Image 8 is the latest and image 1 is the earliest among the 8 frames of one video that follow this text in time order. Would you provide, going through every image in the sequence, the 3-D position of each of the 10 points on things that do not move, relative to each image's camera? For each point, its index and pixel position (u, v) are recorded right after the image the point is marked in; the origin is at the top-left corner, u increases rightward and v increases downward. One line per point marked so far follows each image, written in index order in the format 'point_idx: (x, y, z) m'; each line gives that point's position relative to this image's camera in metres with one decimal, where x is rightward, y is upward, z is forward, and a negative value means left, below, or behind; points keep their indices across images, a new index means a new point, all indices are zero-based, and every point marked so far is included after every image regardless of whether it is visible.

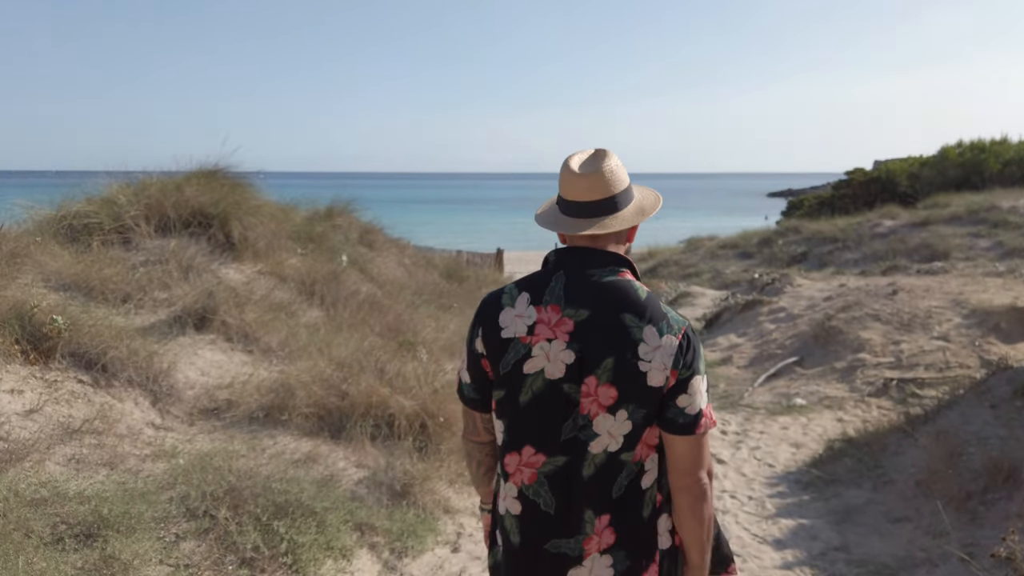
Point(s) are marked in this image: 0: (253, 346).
0: (-1.9, -0.4, +5.7) m
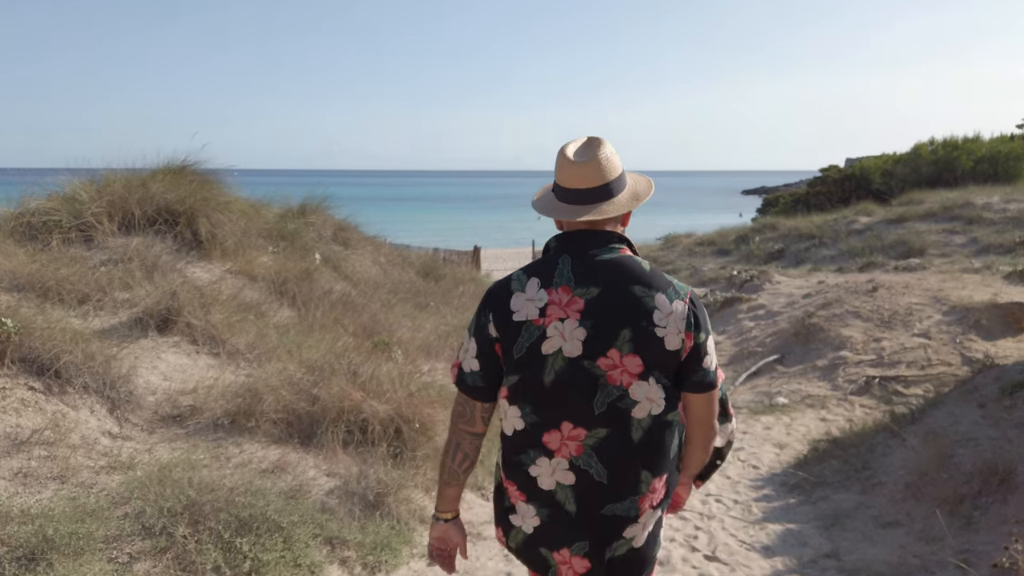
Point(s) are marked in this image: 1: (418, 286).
0: (-2.1, -0.4, +5.4) m
1: (-1.4, 0.0, +11.7) m
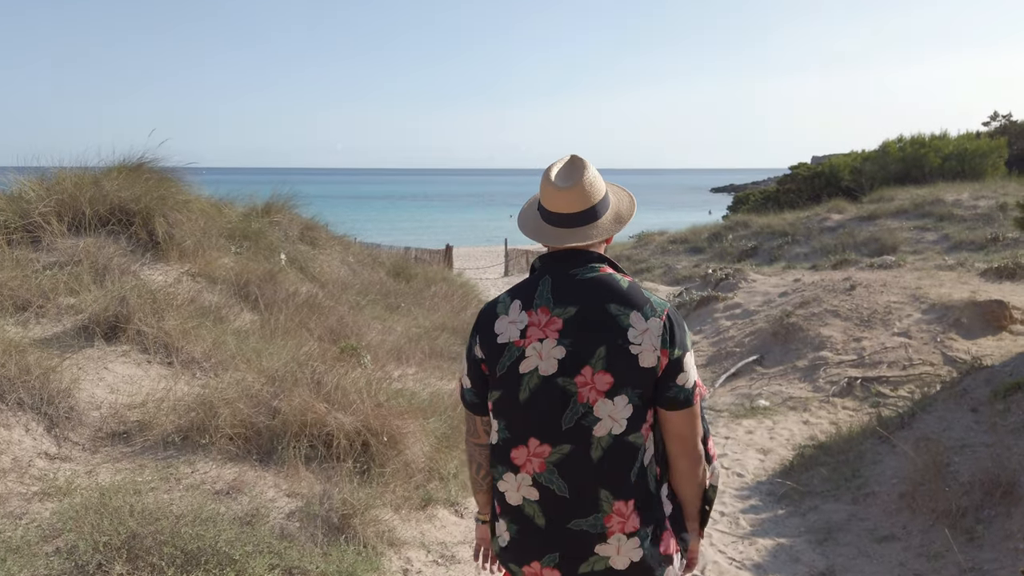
0: (-2.2, -0.5, +5.1) m
1: (-1.8, 0.0, +11.3) m
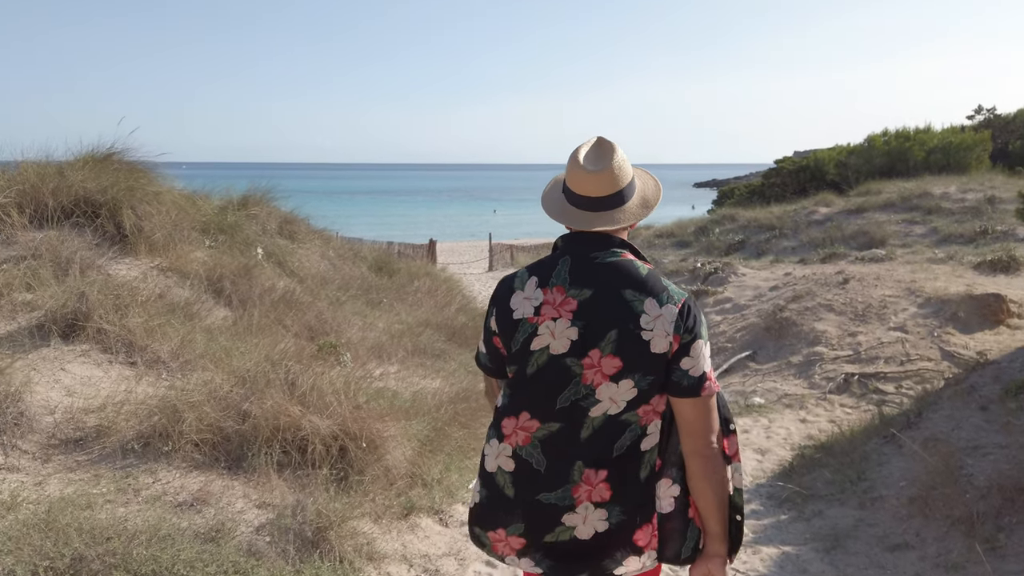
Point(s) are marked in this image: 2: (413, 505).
0: (-2.3, -0.4, +4.8) m
1: (-2.0, +0.1, +11.0) m
2: (-0.5, -1.1, +4.0) m
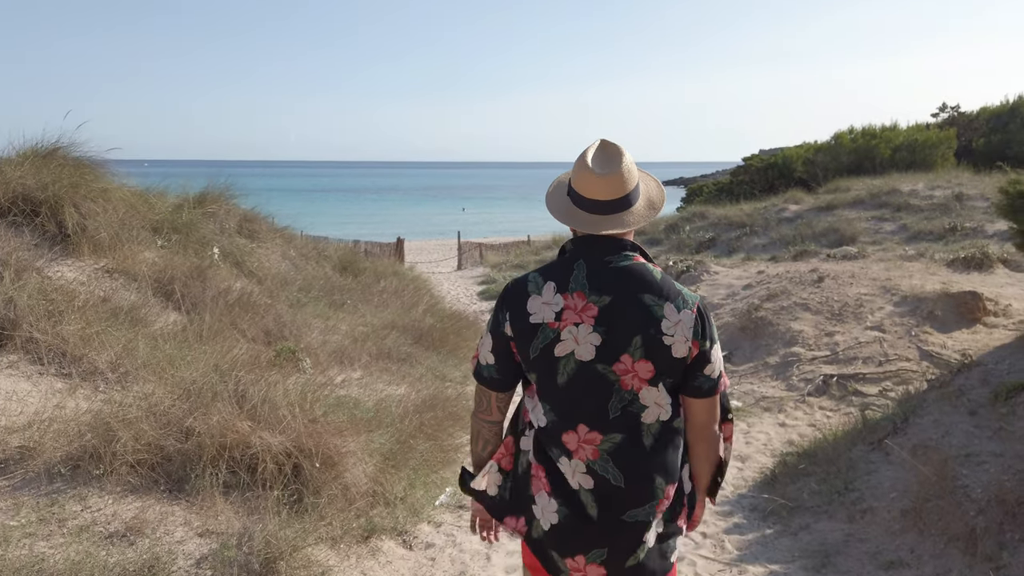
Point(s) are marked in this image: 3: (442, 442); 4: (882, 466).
0: (-2.5, -0.5, +4.4) m
1: (-2.5, +0.1, +10.6) m
2: (-0.7, -1.2, +3.7) m
3: (-0.4, -1.0, +5.0) m
4: (+2.1, -1.0, +4.3) m
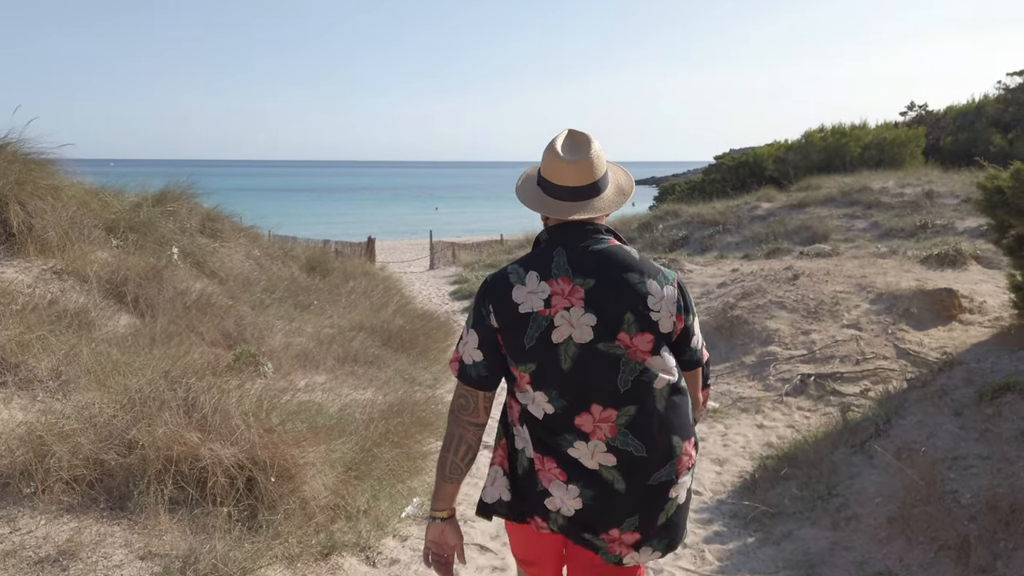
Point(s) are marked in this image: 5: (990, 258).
0: (-2.6, -0.5, +4.1) m
1: (-2.9, +0.1, +10.3) m
2: (-0.8, -1.2, +3.5) m
3: (-0.6, -1.0, +4.7) m
4: (+1.9, -1.0, +4.2) m
5: (+5.9, +0.4, +9.6) m
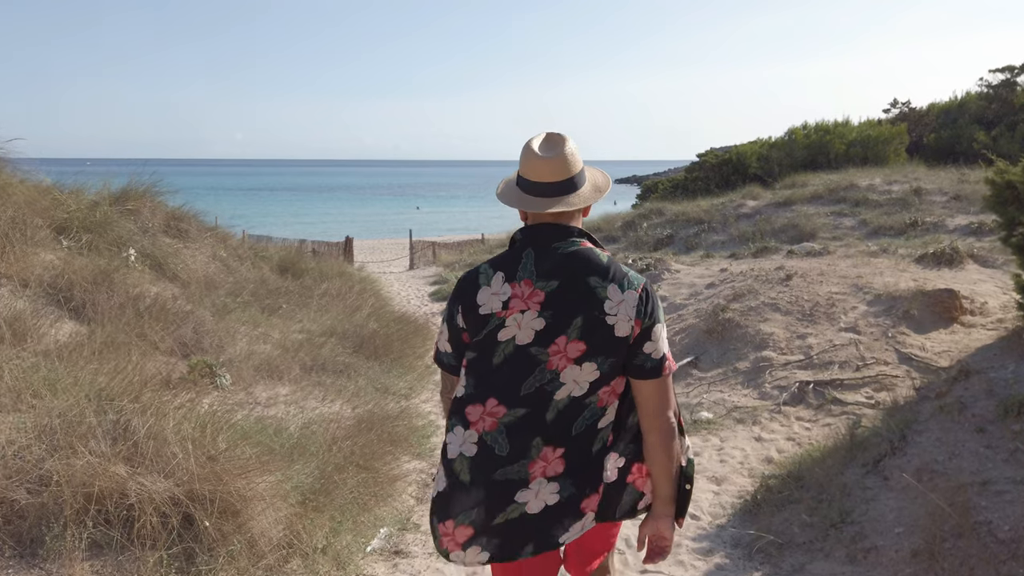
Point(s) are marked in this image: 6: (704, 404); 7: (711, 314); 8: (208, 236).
0: (-2.8, -0.5, +3.6) m
1: (-3.1, +0.1, +9.8) m
2: (-0.9, -1.2, +3.0) m
3: (-0.7, -1.0, +4.3) m
4: (+1.8, -1.0, +3.8) m
5: (+5.7, +0.4, +9.3) m
6: (+1.6, -0.9, +6.4) m
7: (+2.1, -0.3, +8.0) m
8: (-4.4, +0.8, +11.2) m
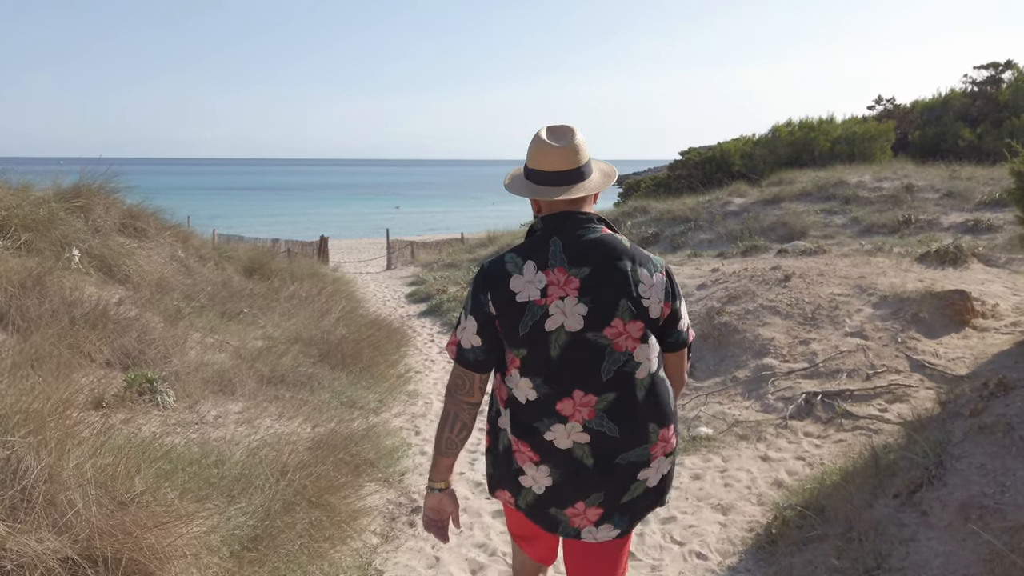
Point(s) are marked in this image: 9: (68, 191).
0: (-2.8, -0.5, +2.9) m
1: (-3.3, 0.0, +9.2) m
2: (-1.0, -1.2, +2.4) m
3: (-0.8, -1.1, +3.7) m
4: (+1.7, -1.0, +3.2) m
5: (+5.4, +0.4, +8.8) m
6: (+1.4, -1.0, +5.9) m
7: (+1.9, -0.3, +7.5) m
8: (-4.7, +0.7, +10.5) m
9: (-5.5, +1.2, +9.5) m
